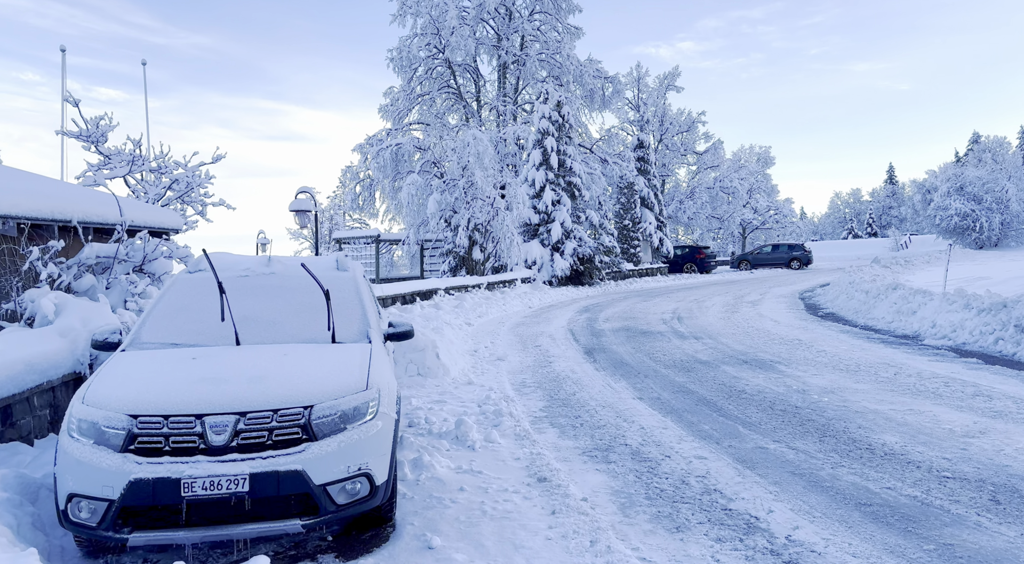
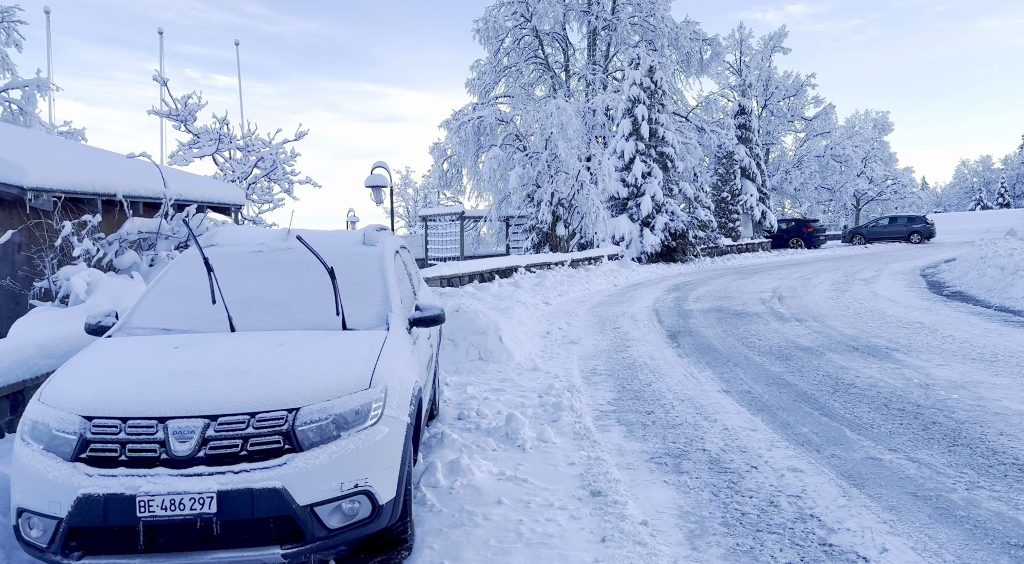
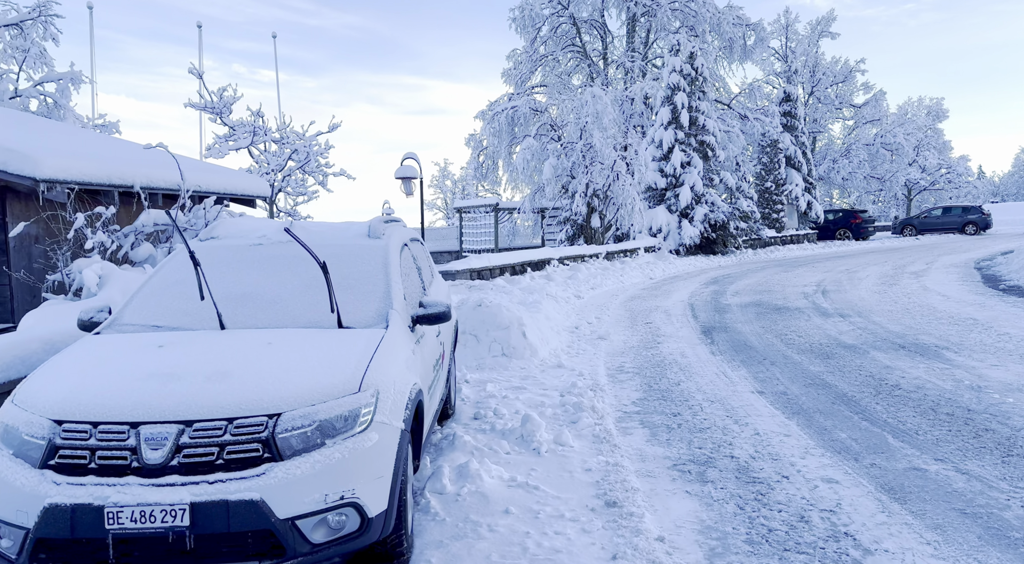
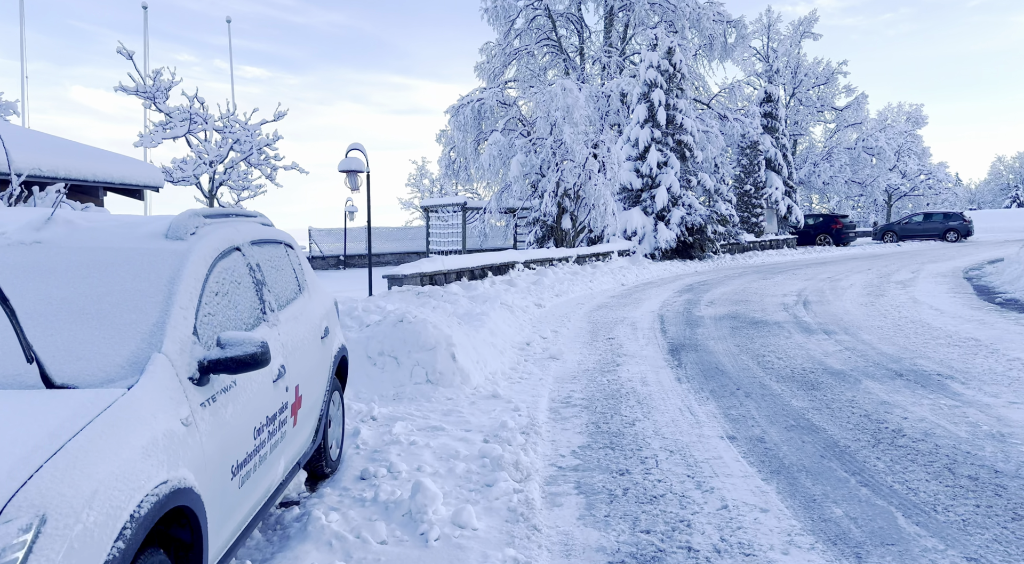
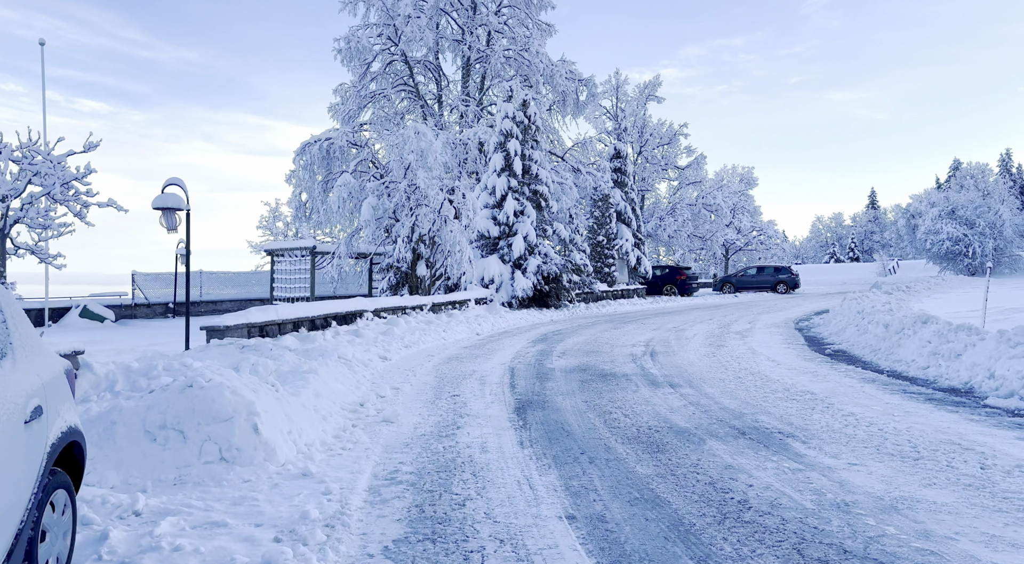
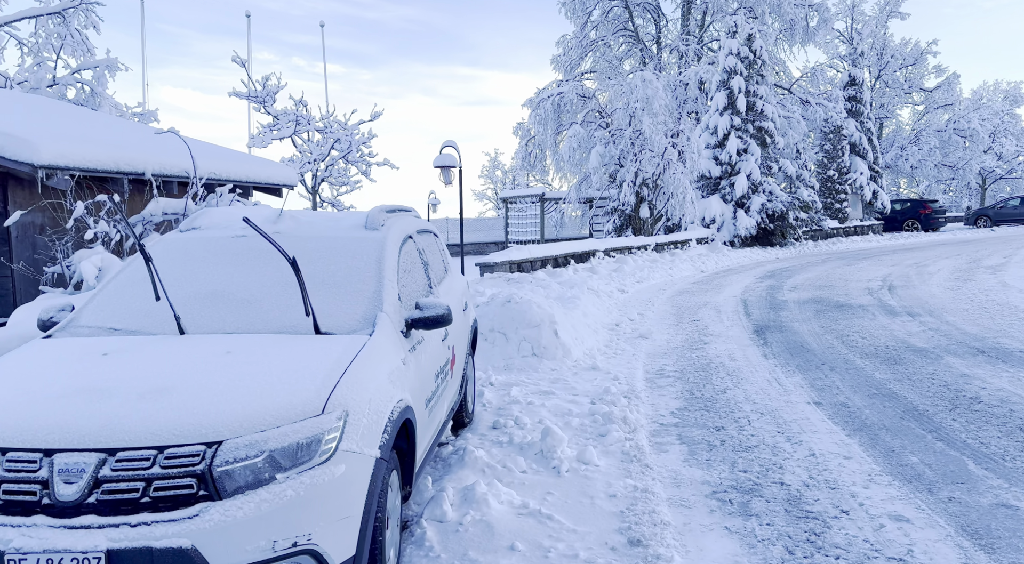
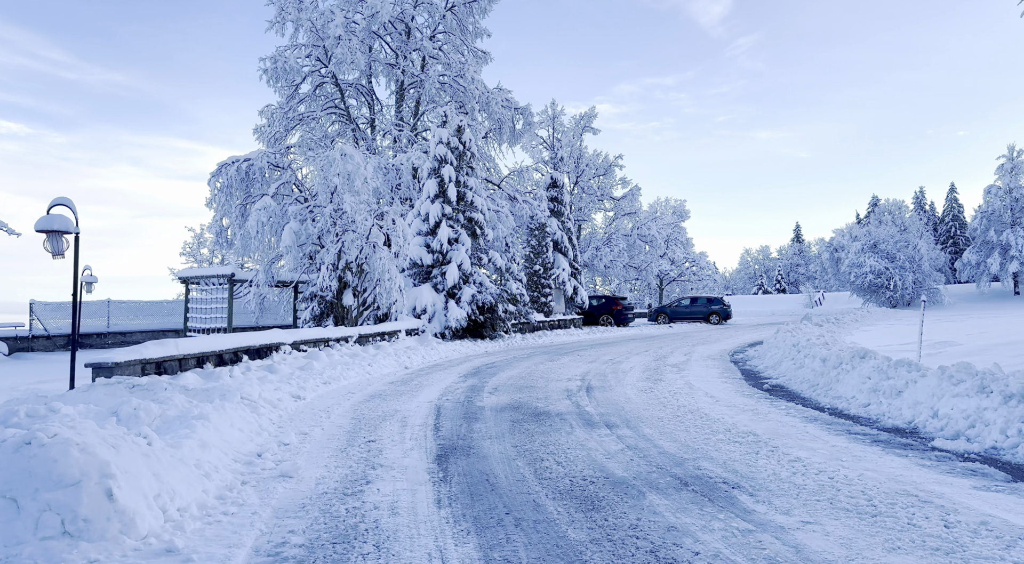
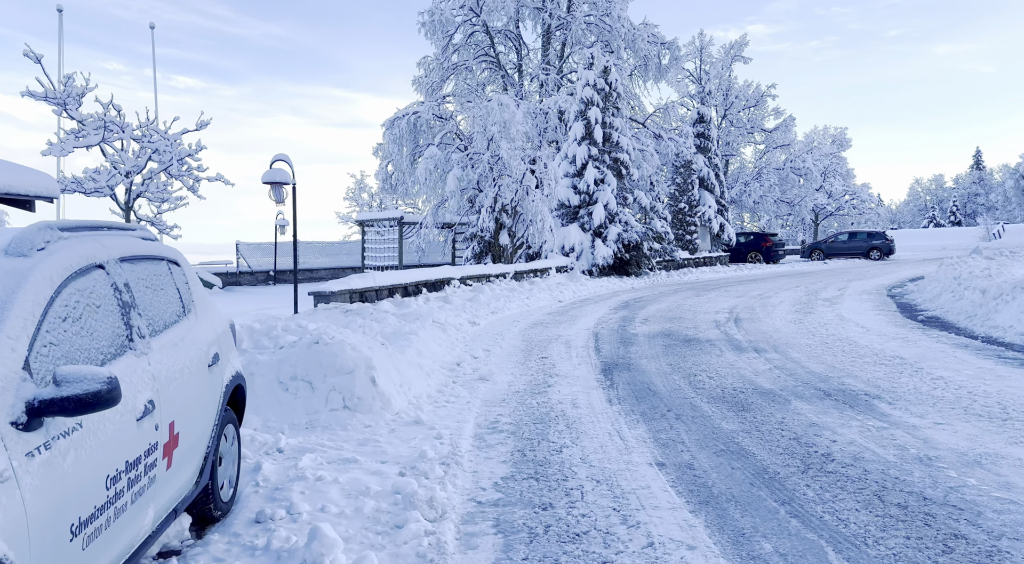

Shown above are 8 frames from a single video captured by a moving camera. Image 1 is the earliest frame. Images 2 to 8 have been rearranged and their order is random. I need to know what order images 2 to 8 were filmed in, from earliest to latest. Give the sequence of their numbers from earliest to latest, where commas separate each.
2, 3, 6, 4, 8, 5, 7
